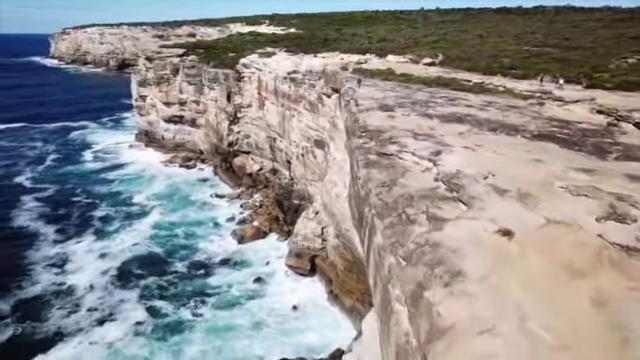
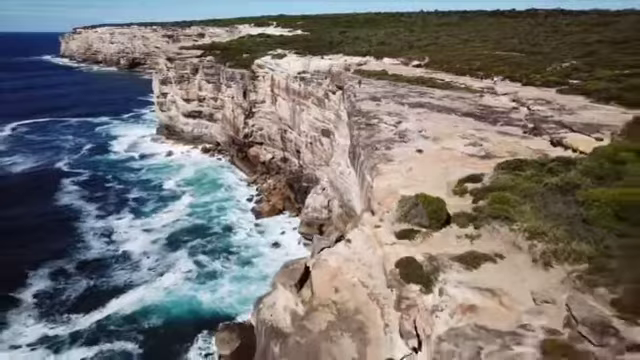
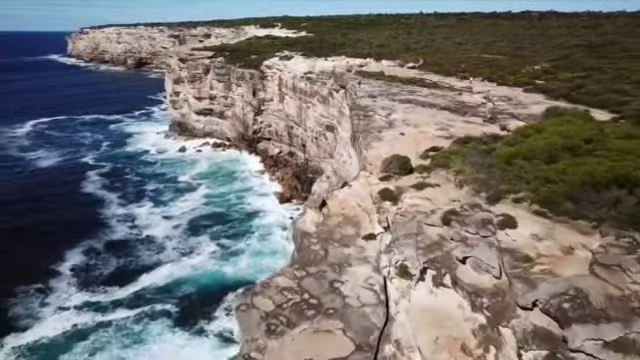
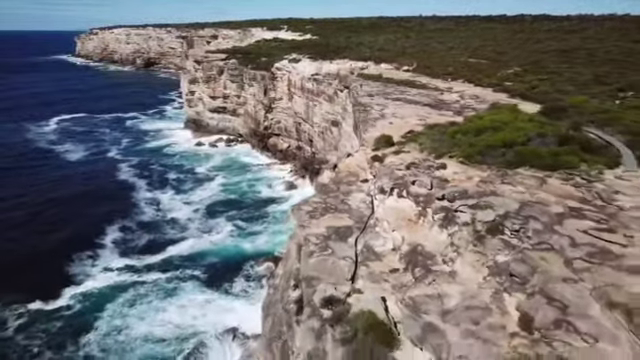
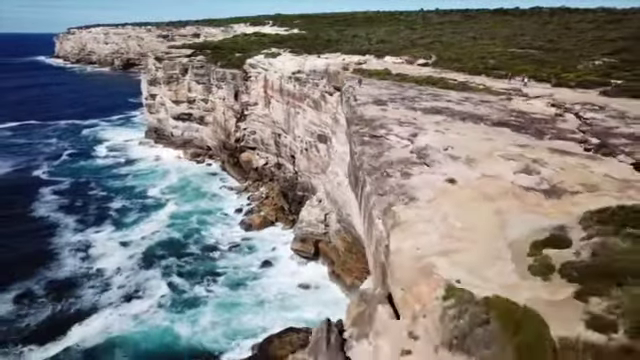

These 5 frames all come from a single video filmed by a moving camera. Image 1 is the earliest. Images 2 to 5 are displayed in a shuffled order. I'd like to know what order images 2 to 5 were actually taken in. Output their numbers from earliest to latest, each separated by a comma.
5, 2, 3, 4
